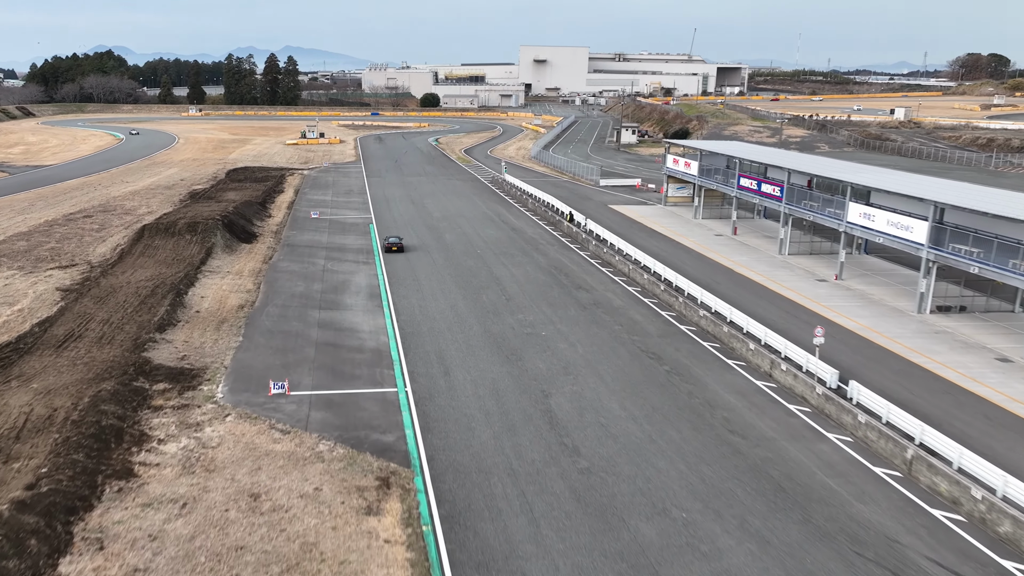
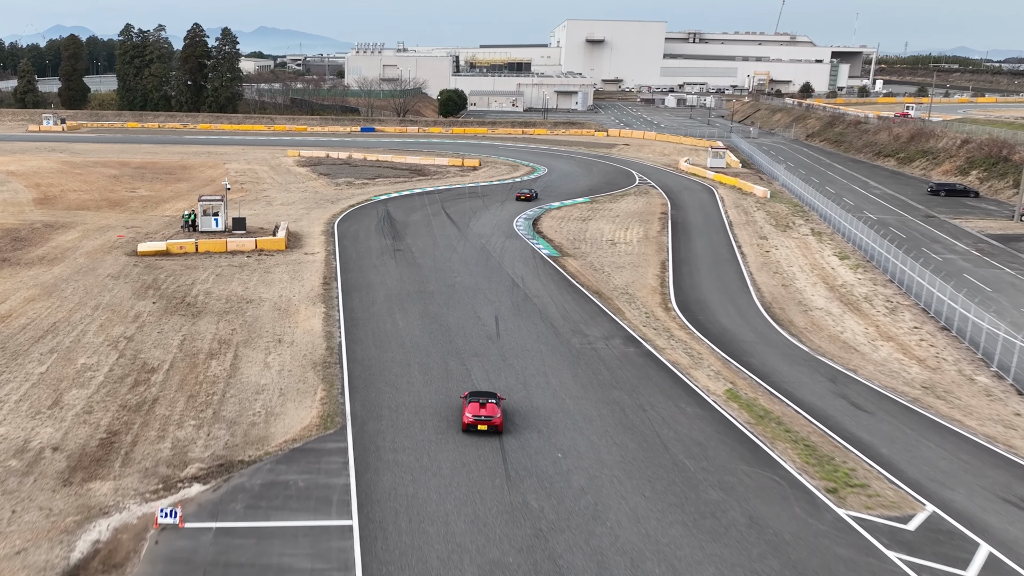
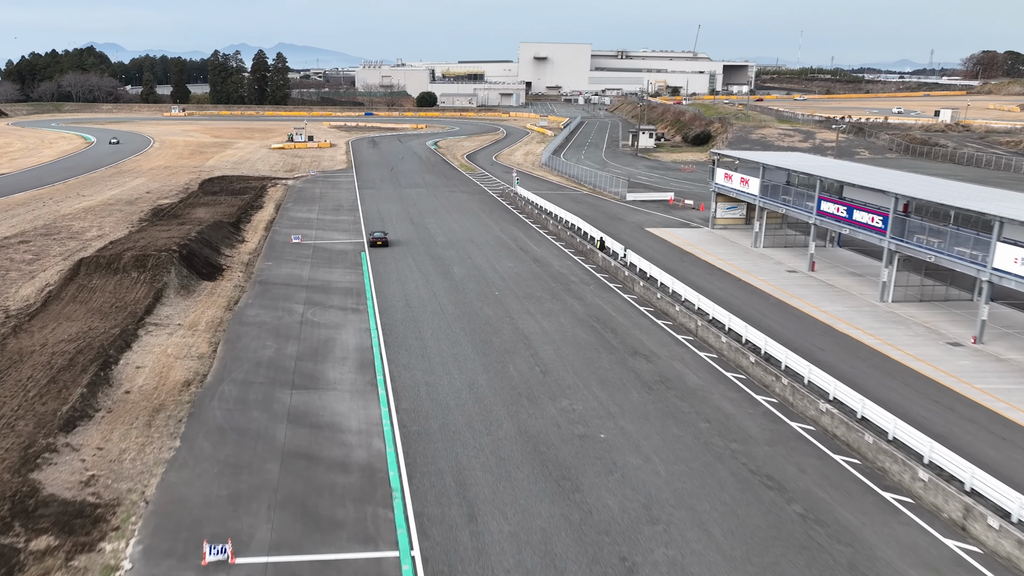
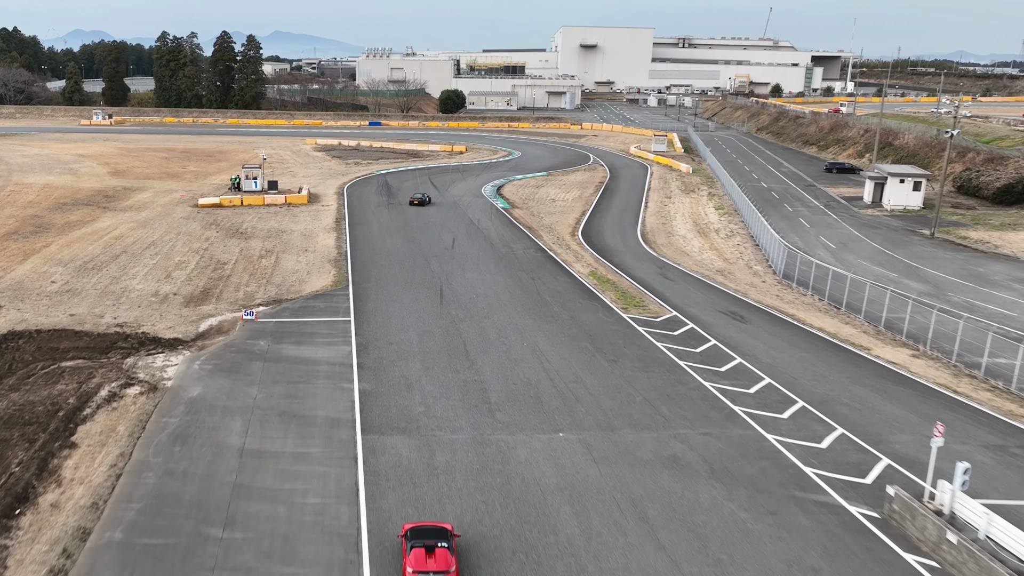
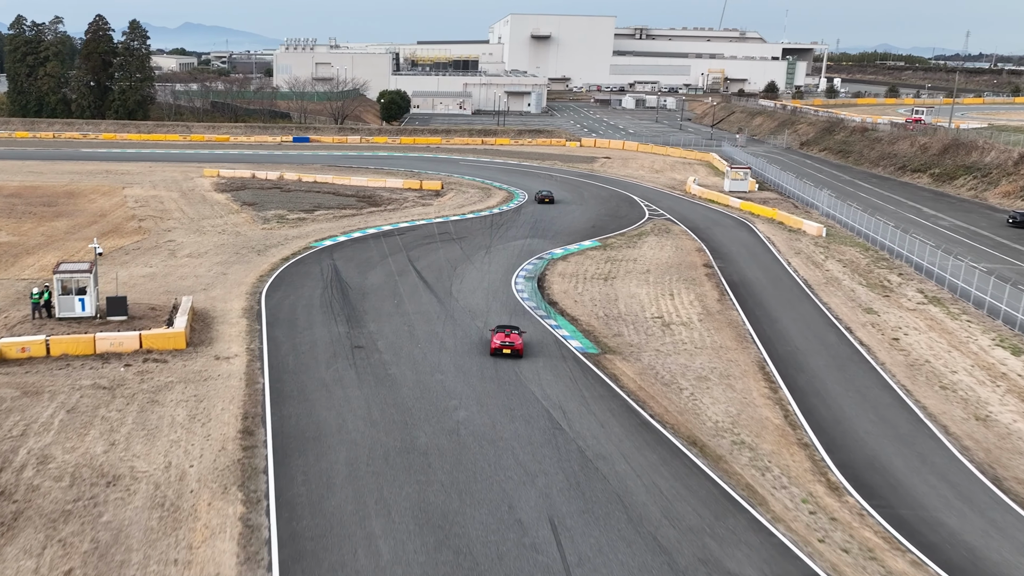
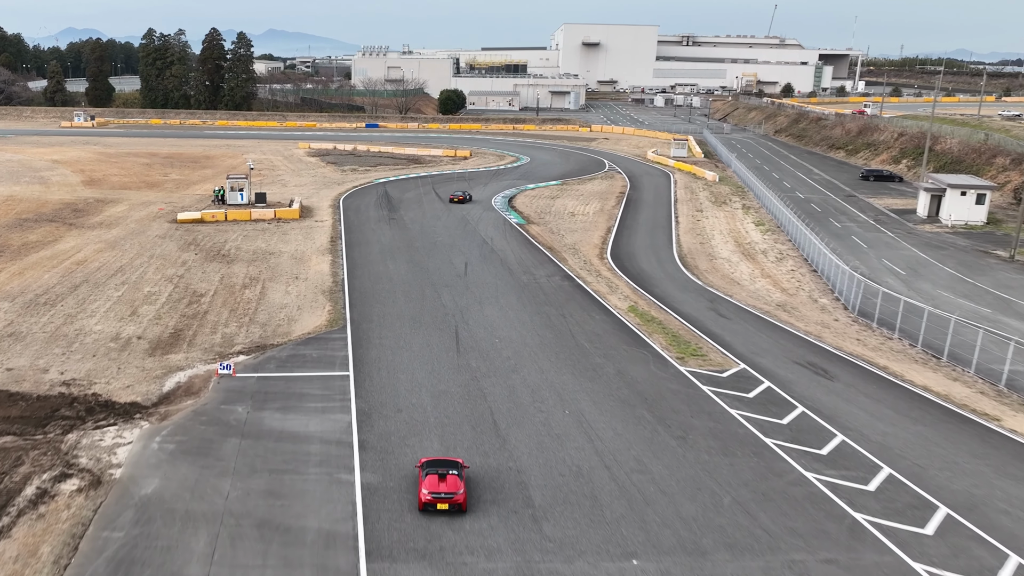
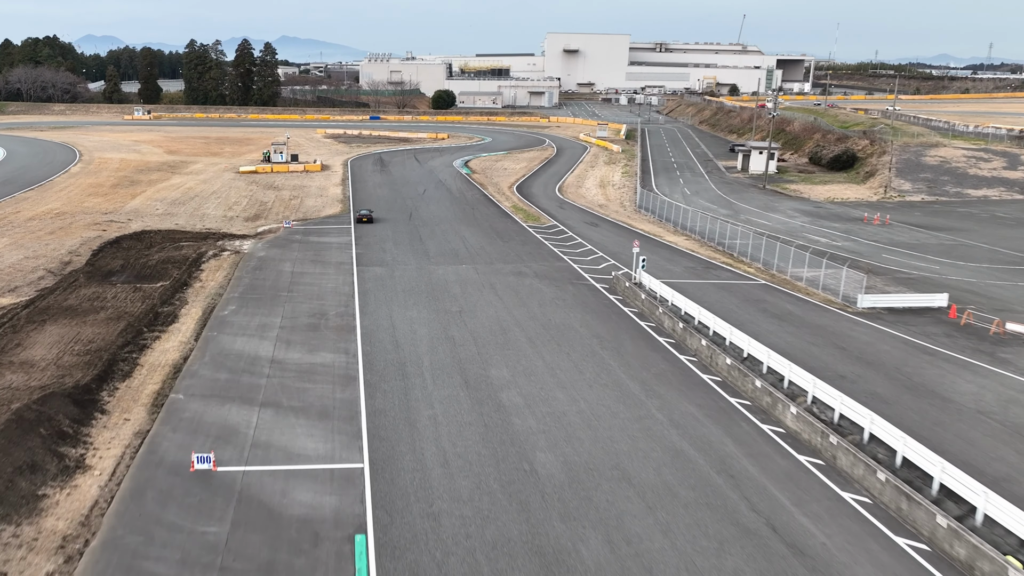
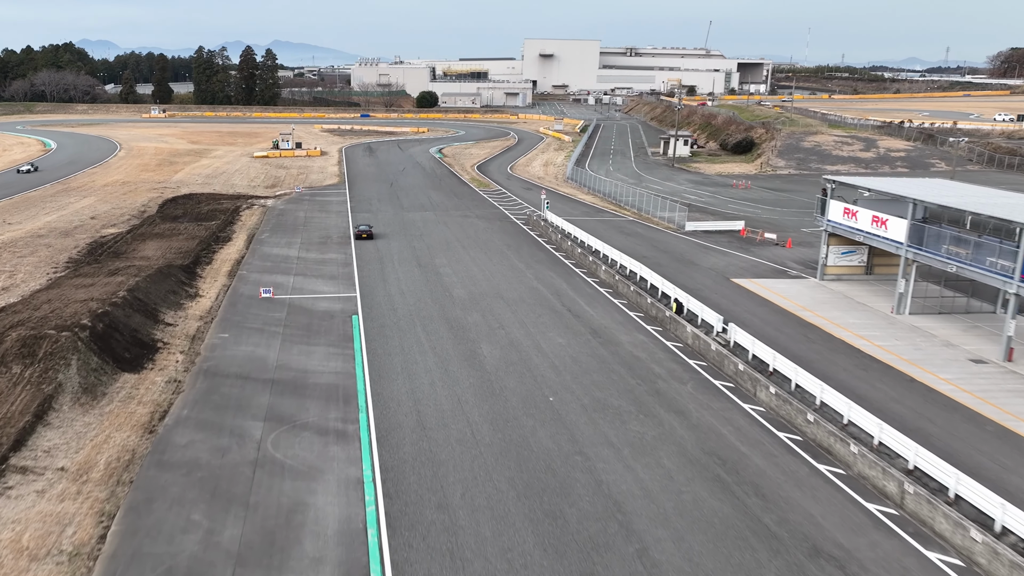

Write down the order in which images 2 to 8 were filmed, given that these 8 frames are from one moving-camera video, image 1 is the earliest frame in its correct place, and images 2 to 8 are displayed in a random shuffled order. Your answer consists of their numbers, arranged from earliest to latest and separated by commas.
3, 8, 7, 4, 6, 2, 5
